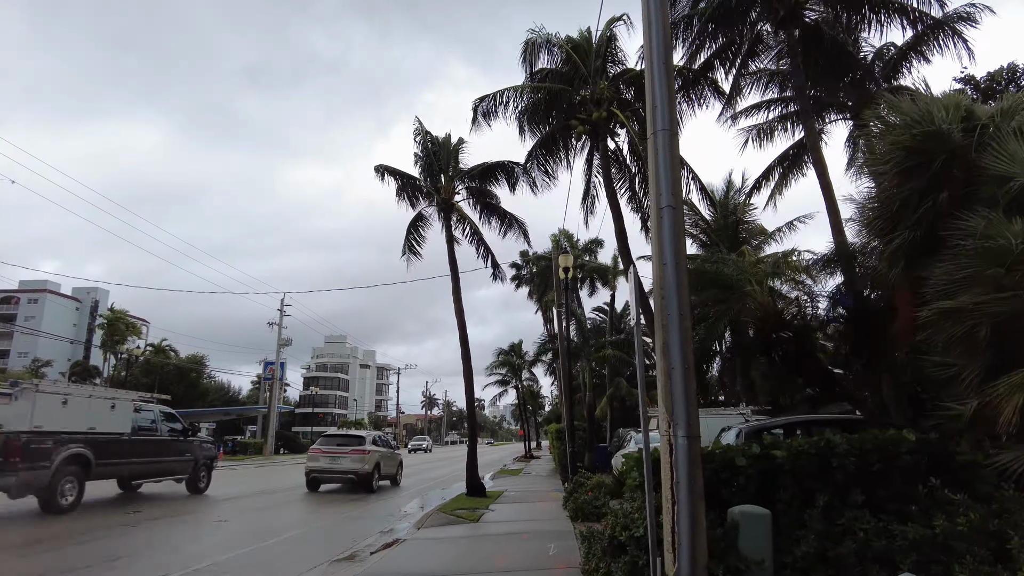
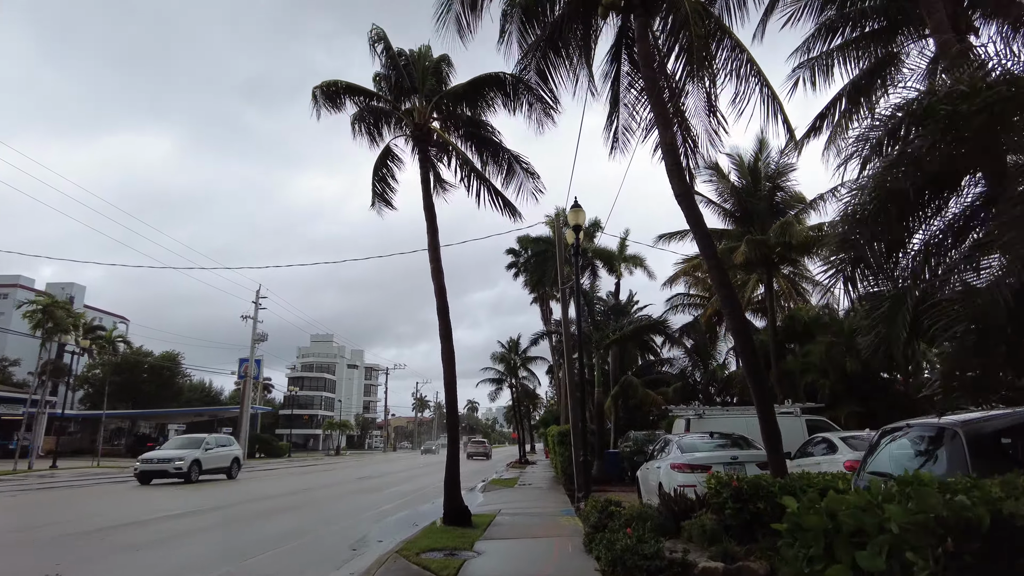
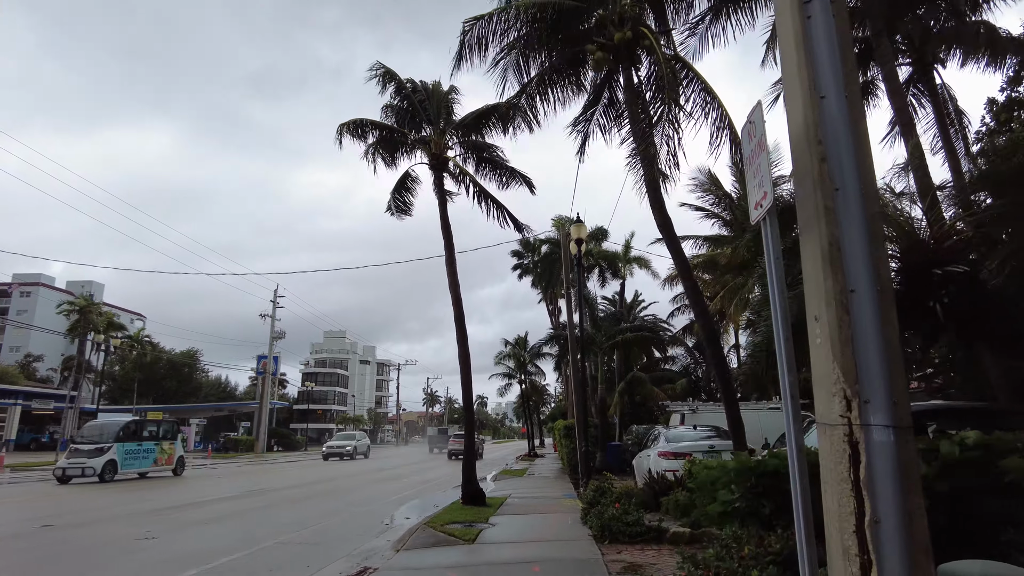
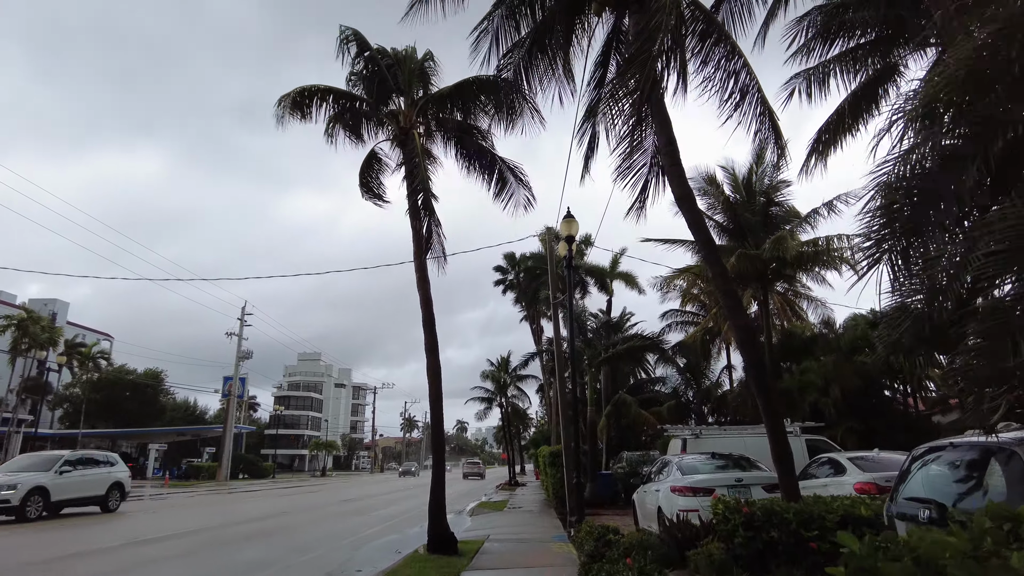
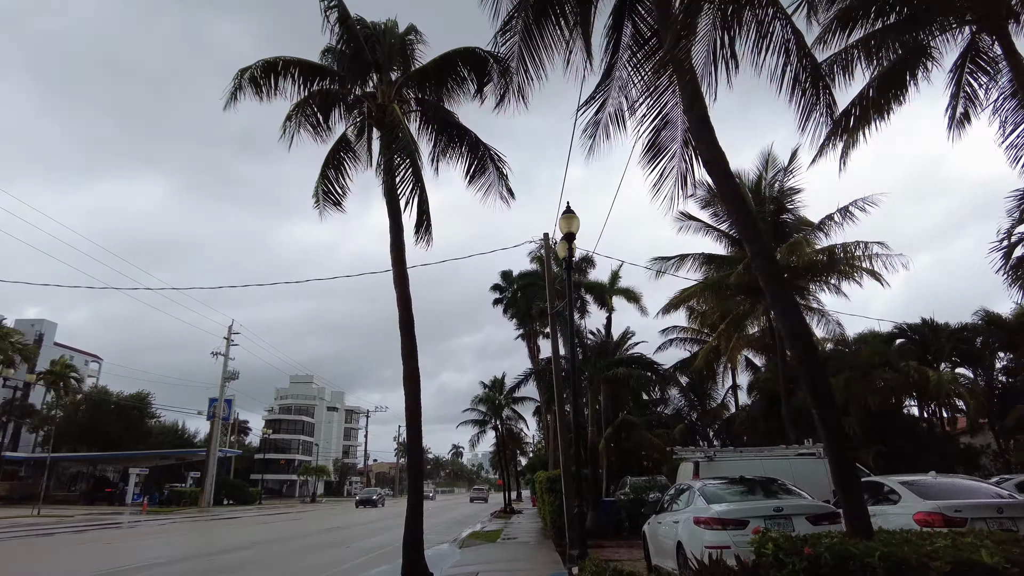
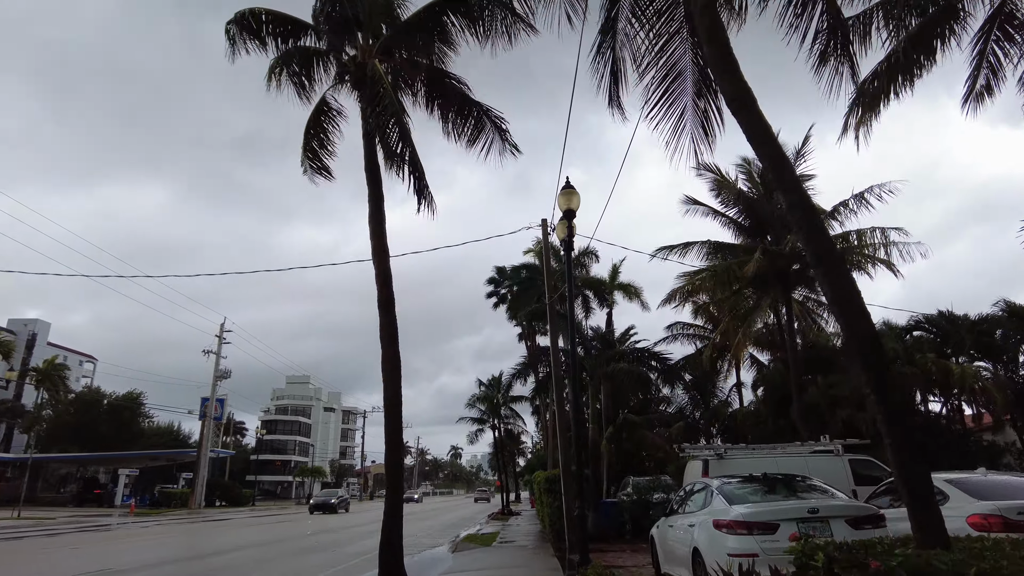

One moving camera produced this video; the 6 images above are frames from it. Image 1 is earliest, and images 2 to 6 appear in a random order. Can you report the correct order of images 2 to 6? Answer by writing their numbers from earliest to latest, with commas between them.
3, 2, 4, 5, 6
